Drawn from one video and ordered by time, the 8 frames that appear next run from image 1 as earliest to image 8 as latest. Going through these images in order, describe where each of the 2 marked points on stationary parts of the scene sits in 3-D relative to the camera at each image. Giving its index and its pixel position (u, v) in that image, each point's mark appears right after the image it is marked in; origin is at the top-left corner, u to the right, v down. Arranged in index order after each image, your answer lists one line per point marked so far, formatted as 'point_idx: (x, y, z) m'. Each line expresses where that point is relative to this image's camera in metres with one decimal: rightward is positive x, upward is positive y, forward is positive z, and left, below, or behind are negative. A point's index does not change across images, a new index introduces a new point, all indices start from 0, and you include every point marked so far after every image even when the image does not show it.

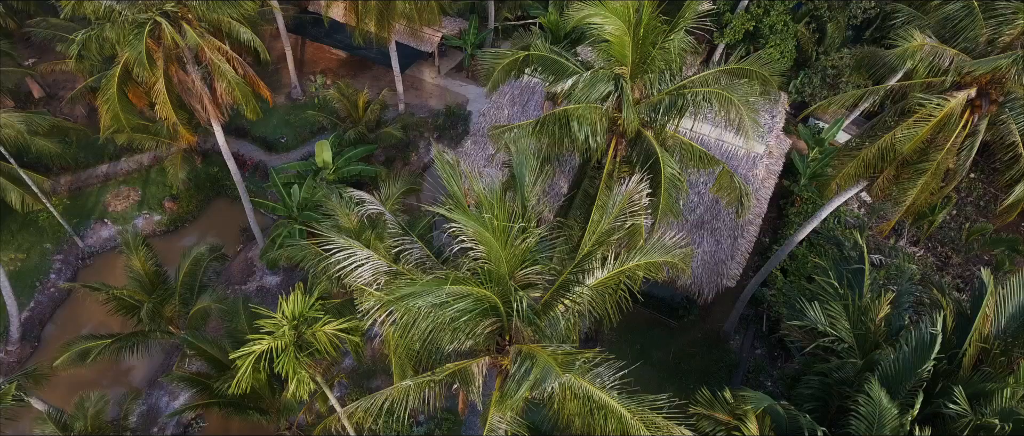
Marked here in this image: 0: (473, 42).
0: (-1.1, +4.8, +16.4) m
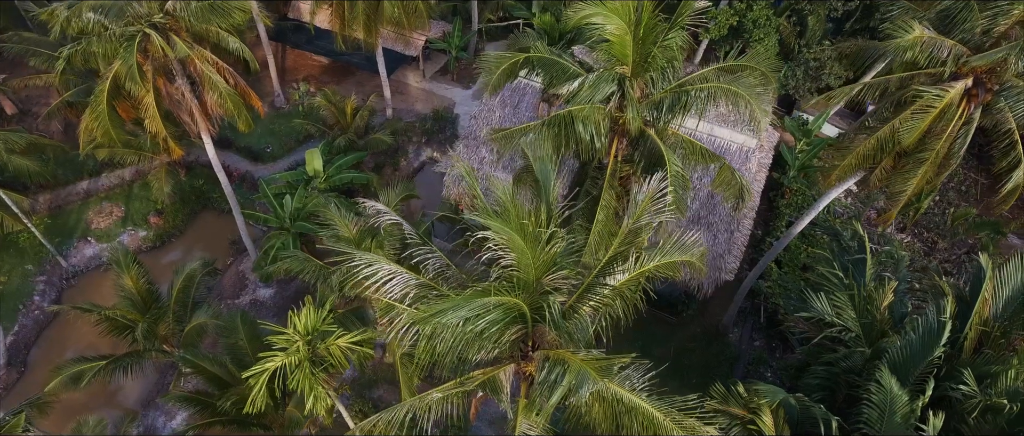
0: (-1.5, +4.7, +16.3) m
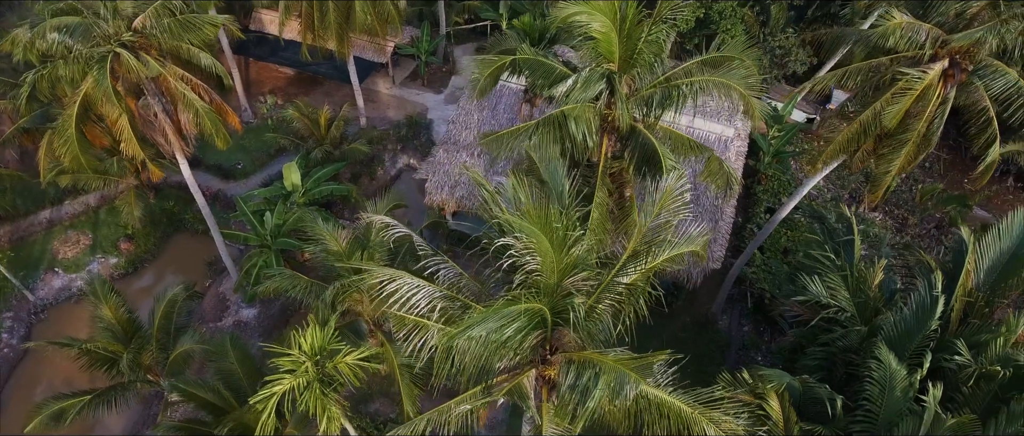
0: (-2.3, +4.5, +16.2) m
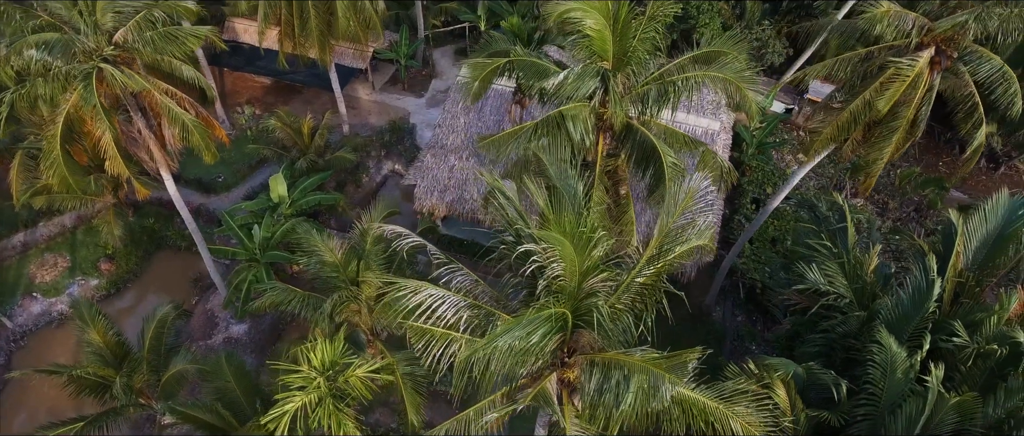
0: (-2.8, +4.4, +16.1) m
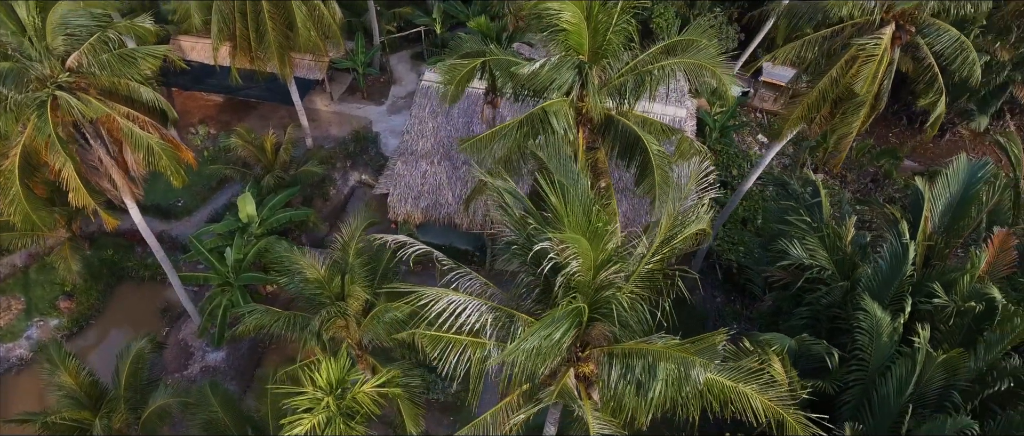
0: (-3.9, +4.1, +15.8) m
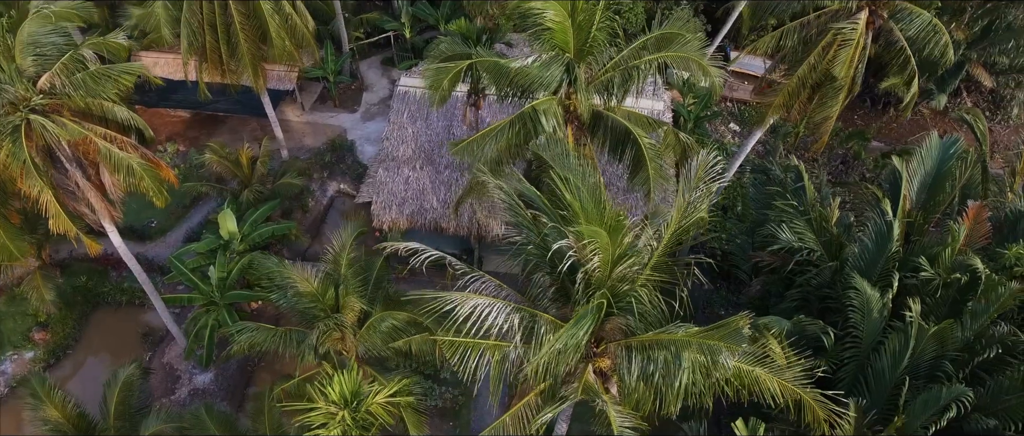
0: (-4.6, +3.8, +15.6) m
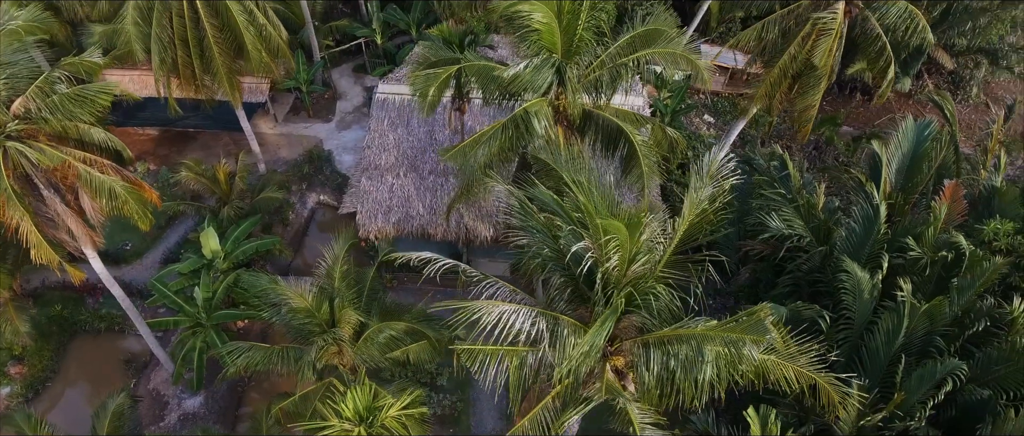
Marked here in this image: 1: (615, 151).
0: (-5.2, +3.5, +15.3) m
1: (+1.4, +0.9, +8.2) m
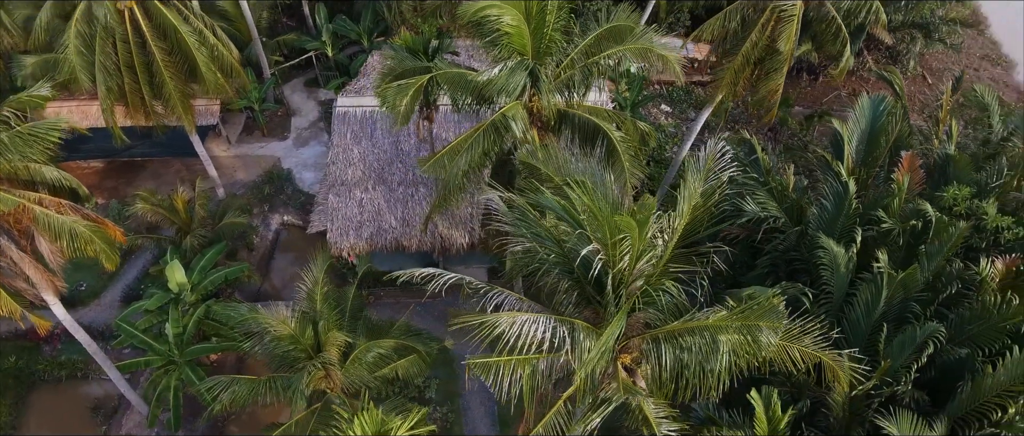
0: (-6.2, +3.0, +14.8) m
1: (+1.1, +0.9, +8.2) m
